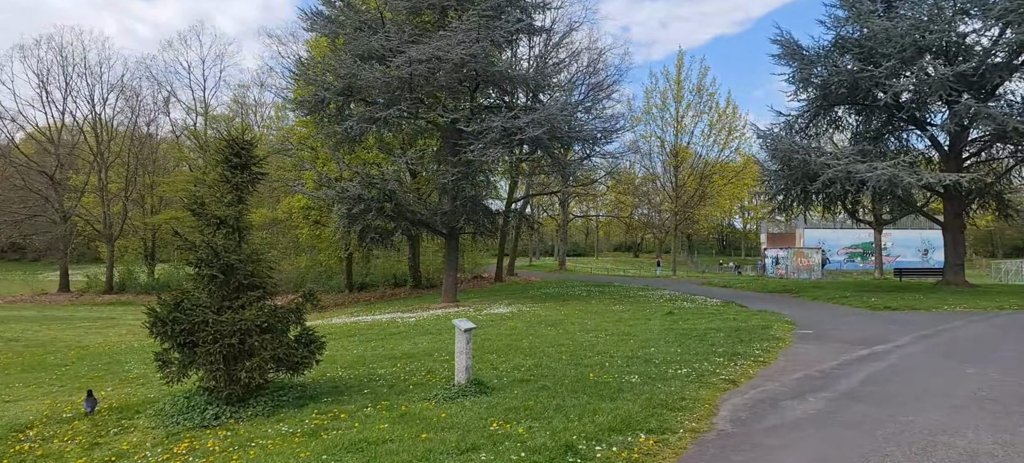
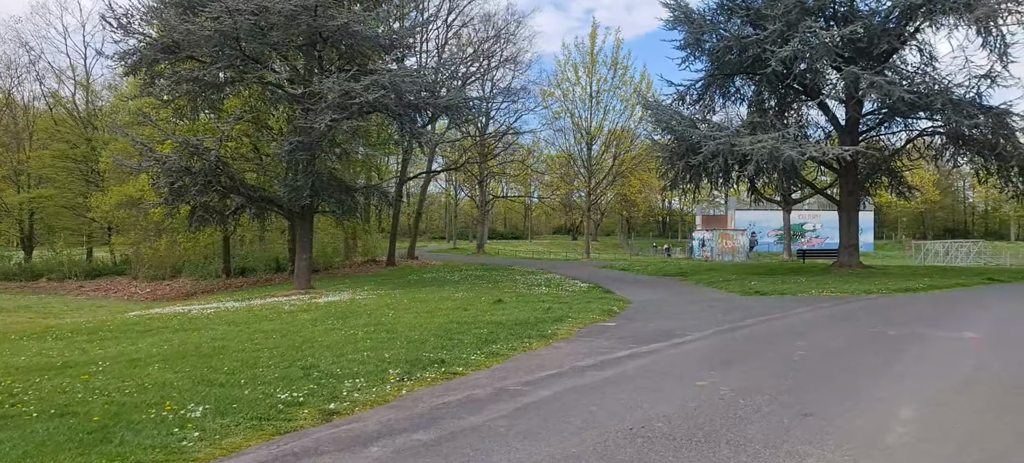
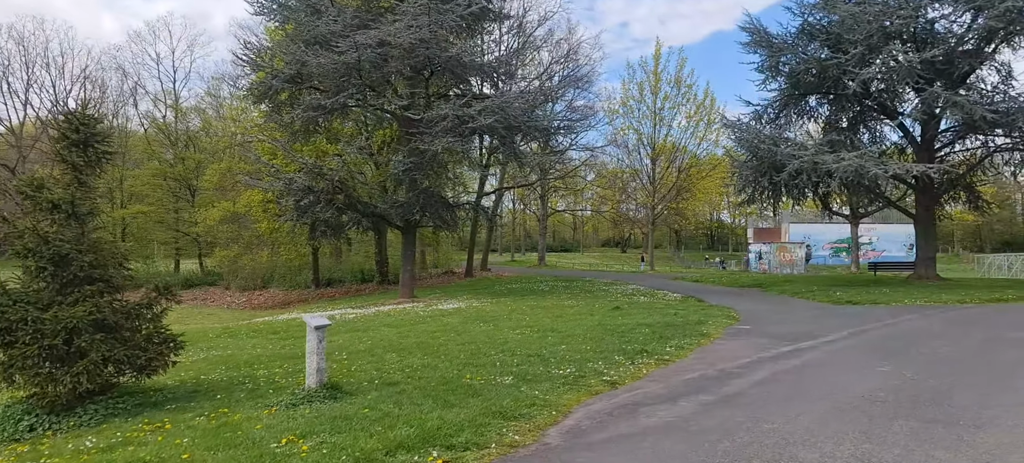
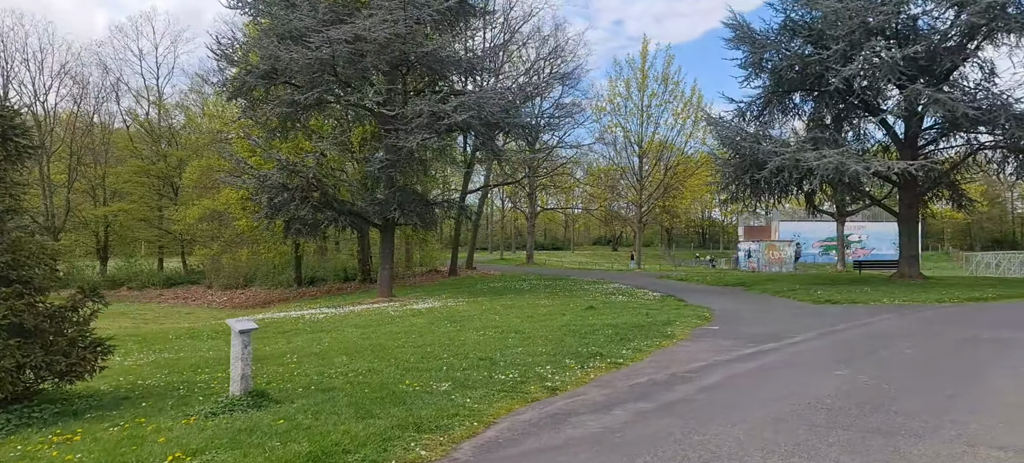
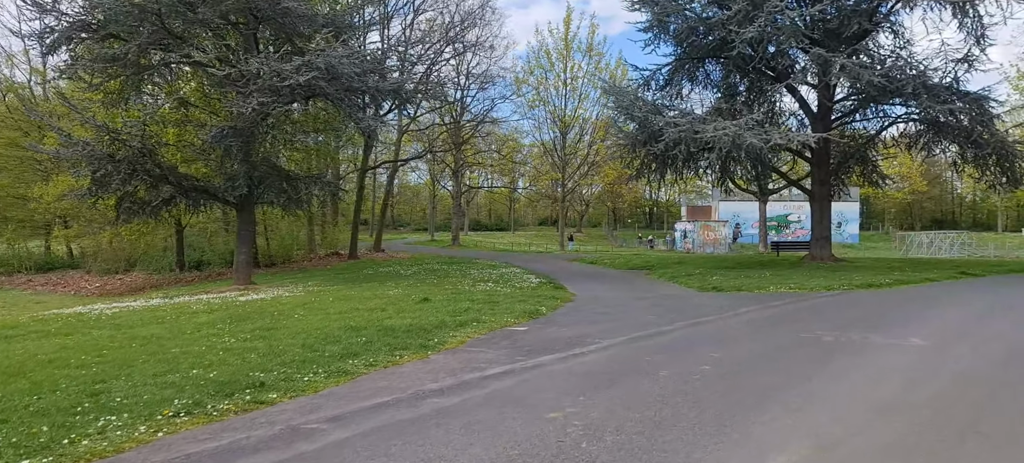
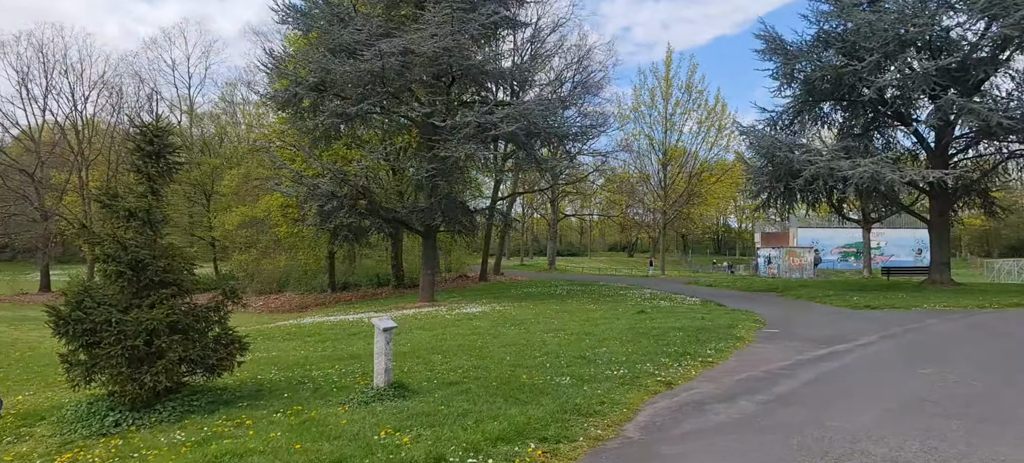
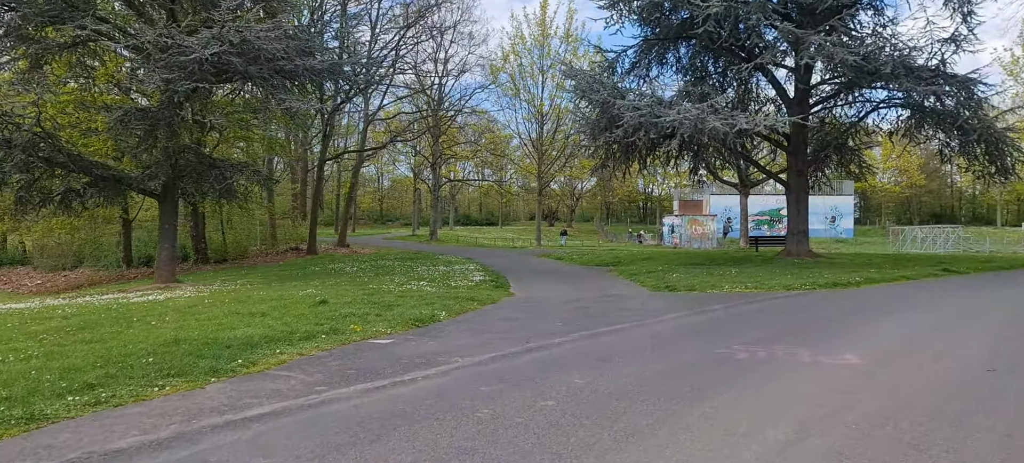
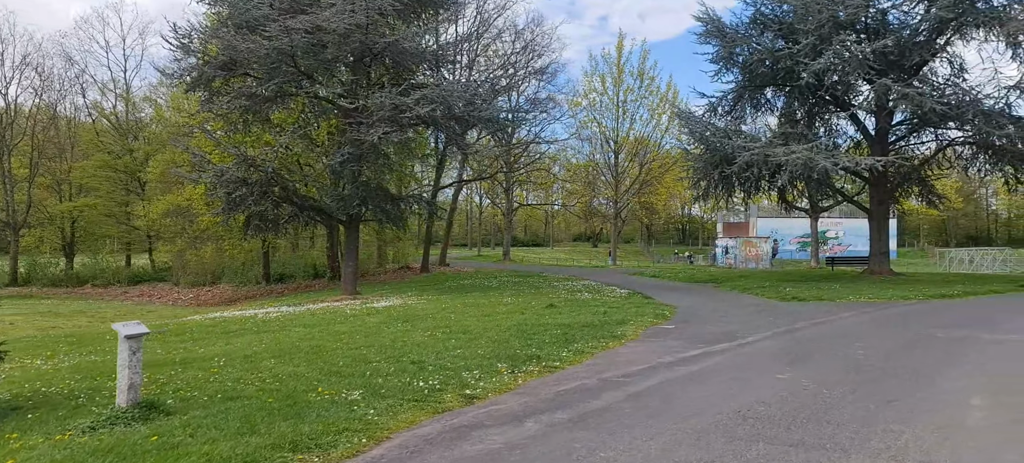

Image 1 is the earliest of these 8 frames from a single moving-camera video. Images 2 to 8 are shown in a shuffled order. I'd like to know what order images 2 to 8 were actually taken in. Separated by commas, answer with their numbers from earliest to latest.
6, 3, 4, 8, 2, 5, 7
